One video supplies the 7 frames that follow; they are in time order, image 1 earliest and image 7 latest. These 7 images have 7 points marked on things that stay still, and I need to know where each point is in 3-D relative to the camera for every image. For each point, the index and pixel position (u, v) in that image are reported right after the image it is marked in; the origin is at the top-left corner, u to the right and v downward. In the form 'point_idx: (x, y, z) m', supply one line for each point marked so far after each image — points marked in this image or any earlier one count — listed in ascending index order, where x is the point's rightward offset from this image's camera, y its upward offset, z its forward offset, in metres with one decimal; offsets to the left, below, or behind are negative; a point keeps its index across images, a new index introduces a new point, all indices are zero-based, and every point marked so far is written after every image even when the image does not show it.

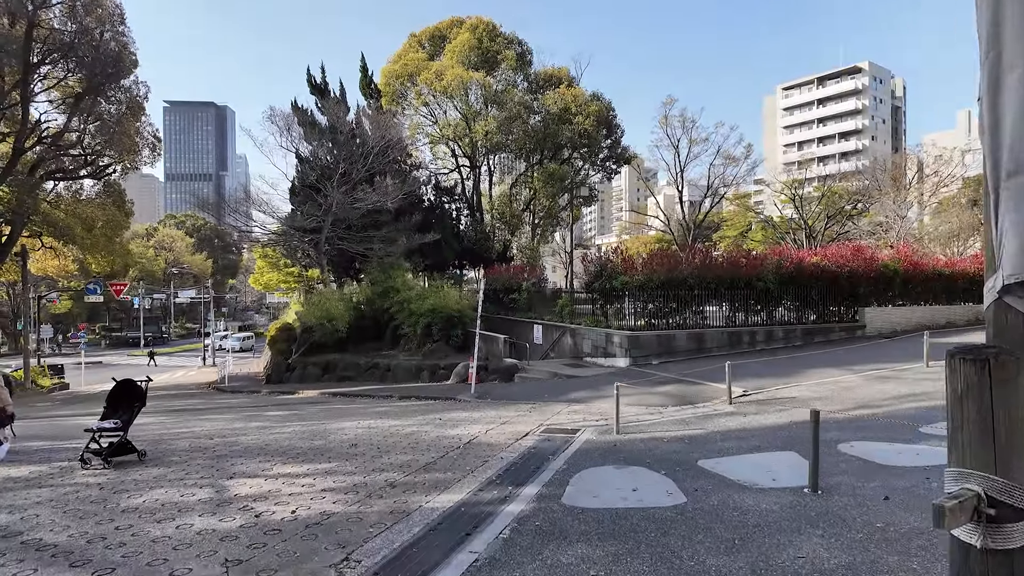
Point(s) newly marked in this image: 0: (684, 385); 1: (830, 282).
0: (+3.5, -2.0, +12.2) m
1: (+9.2, +0.2, +17.7) m
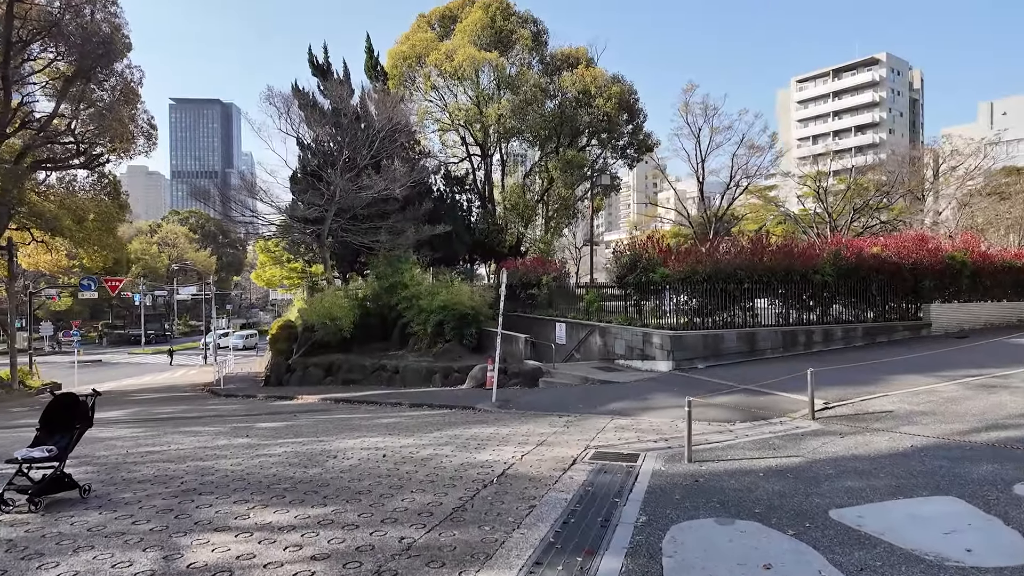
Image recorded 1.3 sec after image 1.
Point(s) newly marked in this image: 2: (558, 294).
0: (+4.0, -1.8, +10.4) m
1: (+9.8, +0.3, +15.8) m
2: (+1.5, -0.2, +19.7) m
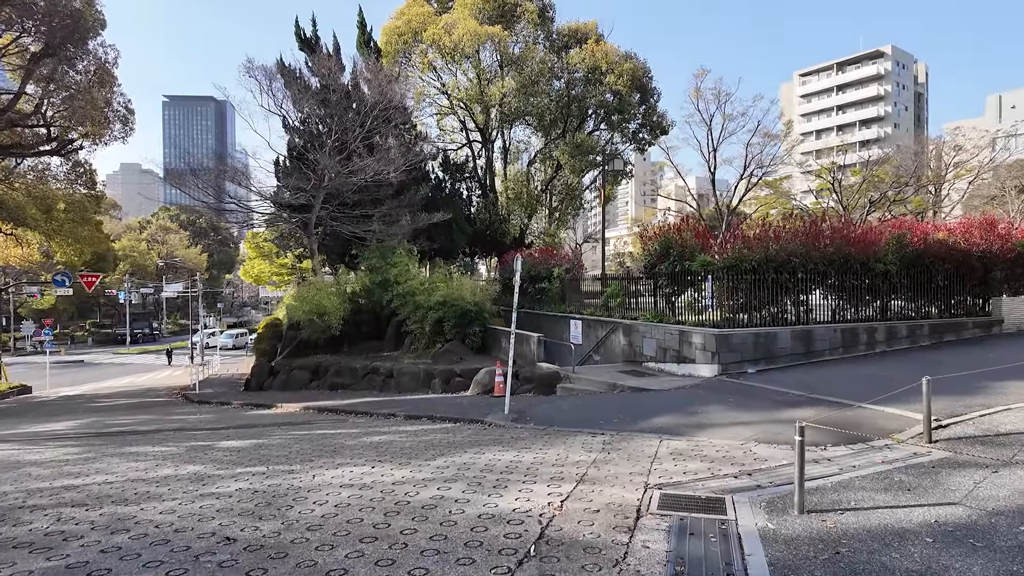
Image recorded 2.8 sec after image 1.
0: (+4.3, -1.7, +8.3) m
1: (+10.1, +0.5, +13.7) m
2: (+1.7, 0.0, +17.6) m
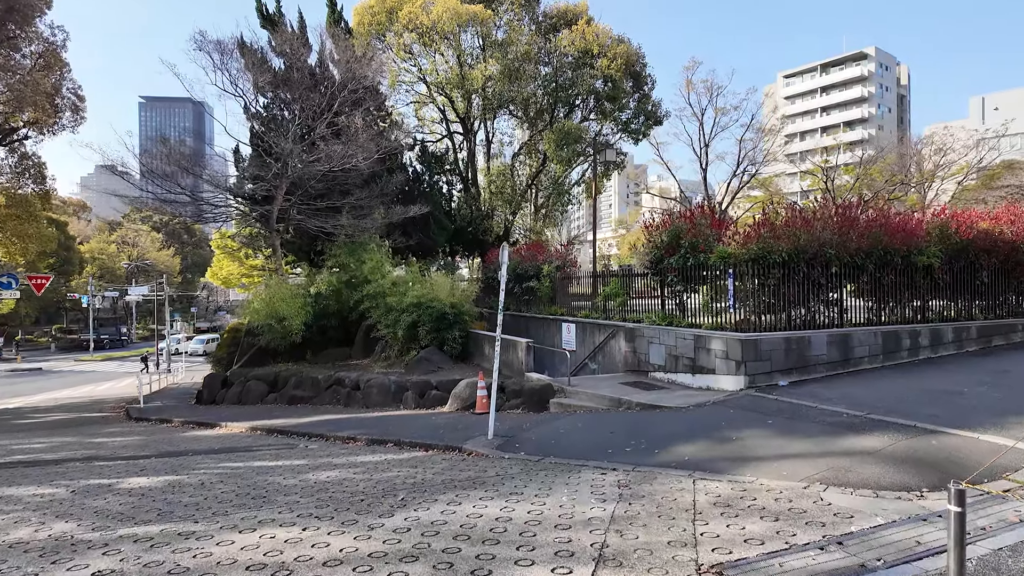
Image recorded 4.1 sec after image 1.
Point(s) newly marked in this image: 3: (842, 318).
0: (+4.2, -1.6, +6.5) m
1: (+9.8, +0.6, +12.1) m
2: (+1.3, 0.0, +15.7) m
3: (+5.7, -0.5, +10.5) m
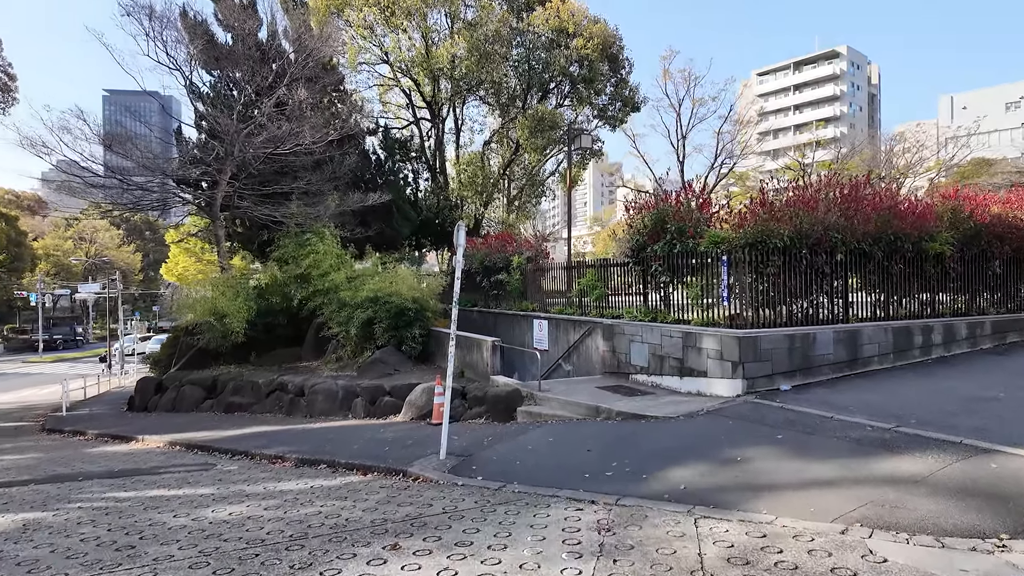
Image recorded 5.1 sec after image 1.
0: (+3.7, -1.4, +5.2) m
1: (+9.1, +0.7, +11.0) m
2: (+0.5, +0.2, +14.3) m
3: (+5.1, -0.4, +9.2) m
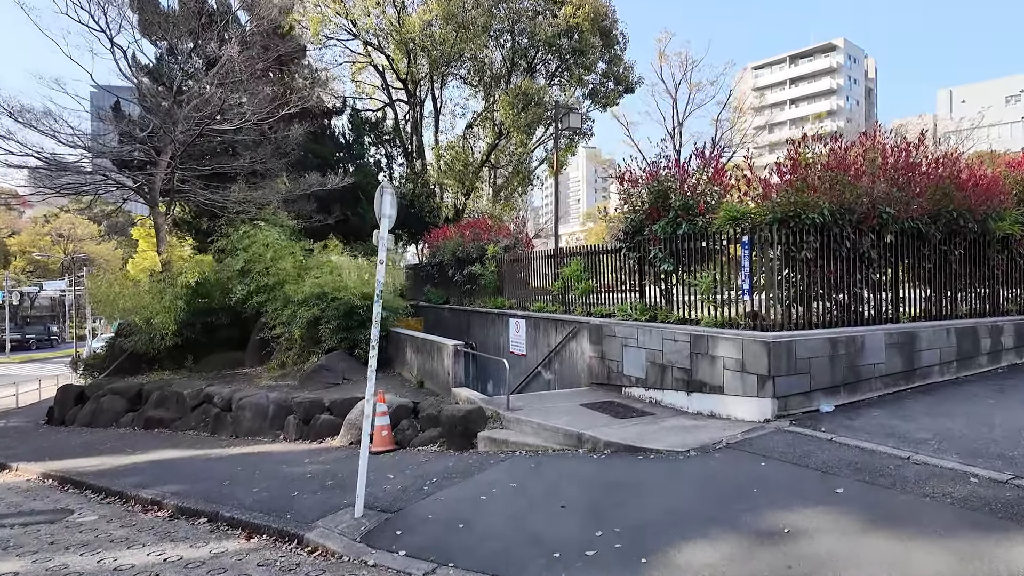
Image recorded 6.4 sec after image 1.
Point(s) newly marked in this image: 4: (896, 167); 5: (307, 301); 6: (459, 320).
0: (+3.3, -1.3, +3.2) m
1: (+8.6, +0.9, +9.1) m
2: (0.0, +0.3, +12.3) m
3: (+4.6, -0.2, +7.3) m
4: (+4.5, +1.4, +7.3) m
5: (-3.9, -0.2, +11.7) m
6: (-1.2, -0.7, +13.6) m
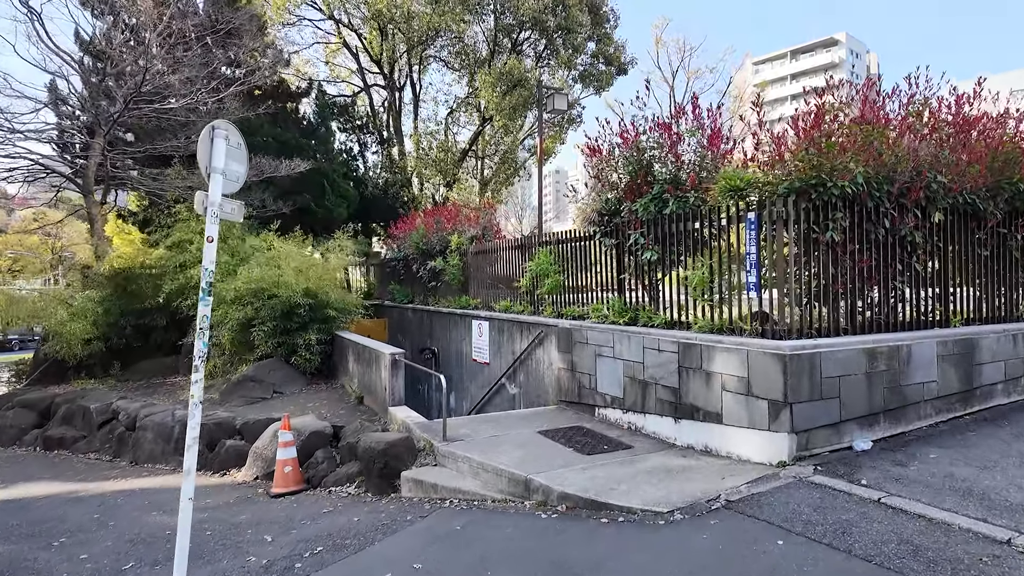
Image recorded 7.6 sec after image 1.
0: (+2.7, -1.3, +1.6) m
1: (+8.1, +0.9, +7.4) m
2: (-0.6, +0.4, +10.7) m
3: (+4.0, -0.2, +5.6) m
4: (+3.9, +1.5, +5.7) m
5: (-4.5, -0.1, +10.1) m
6: (-1.7, -0.7, +12.0) m
